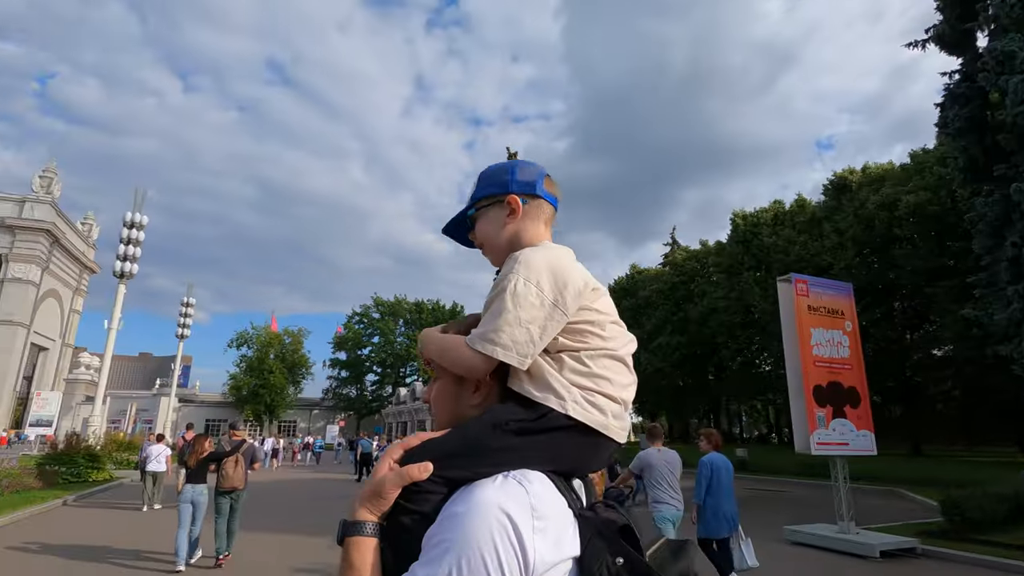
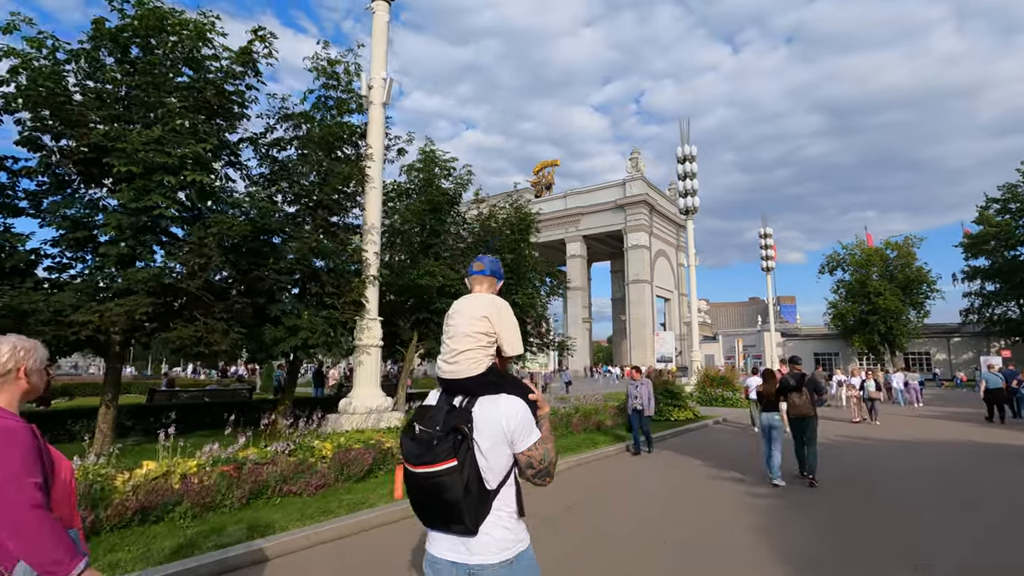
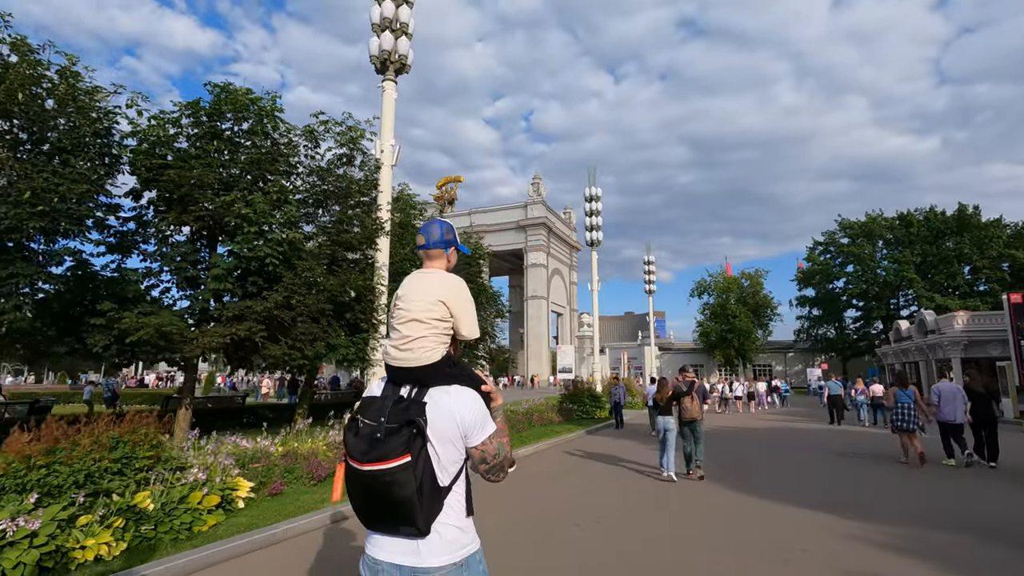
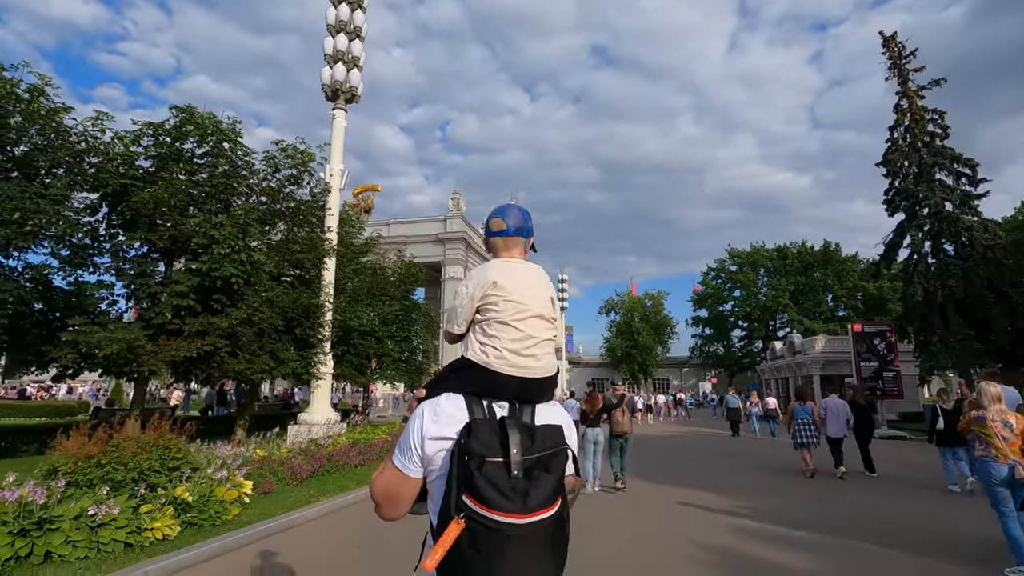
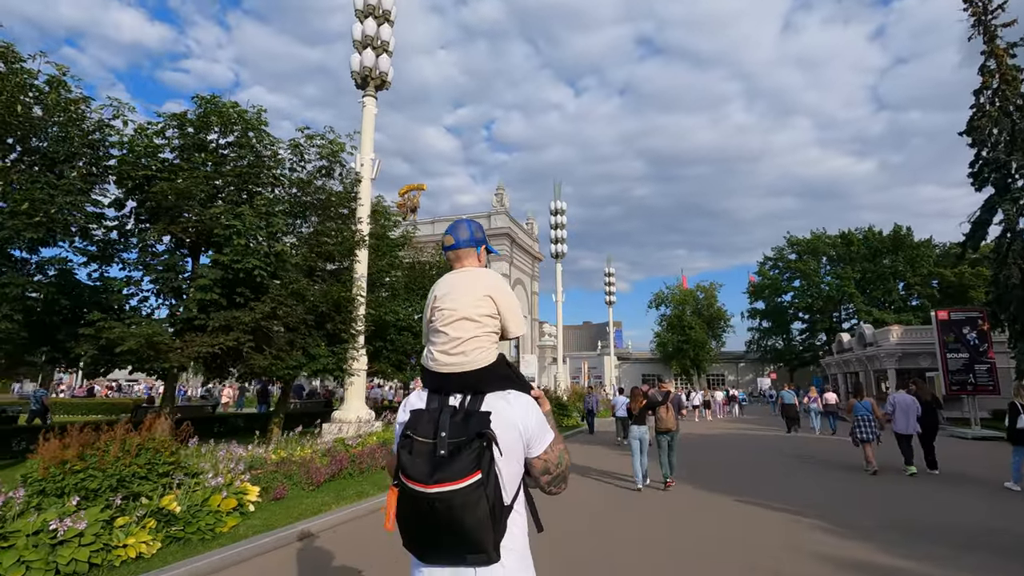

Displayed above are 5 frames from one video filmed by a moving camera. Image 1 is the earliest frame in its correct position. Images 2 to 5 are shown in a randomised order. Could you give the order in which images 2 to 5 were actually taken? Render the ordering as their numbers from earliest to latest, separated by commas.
4, 5, 3, 2
